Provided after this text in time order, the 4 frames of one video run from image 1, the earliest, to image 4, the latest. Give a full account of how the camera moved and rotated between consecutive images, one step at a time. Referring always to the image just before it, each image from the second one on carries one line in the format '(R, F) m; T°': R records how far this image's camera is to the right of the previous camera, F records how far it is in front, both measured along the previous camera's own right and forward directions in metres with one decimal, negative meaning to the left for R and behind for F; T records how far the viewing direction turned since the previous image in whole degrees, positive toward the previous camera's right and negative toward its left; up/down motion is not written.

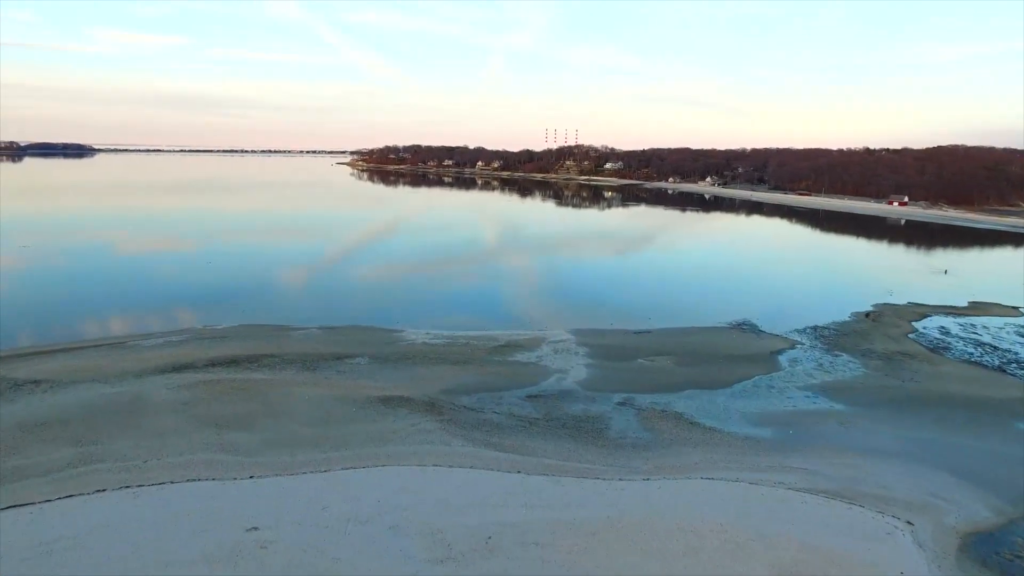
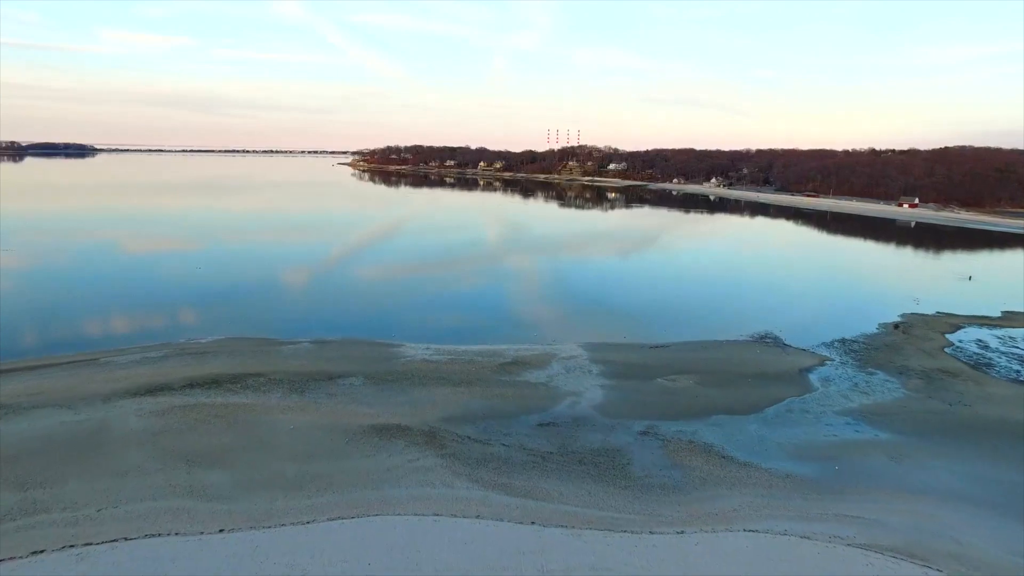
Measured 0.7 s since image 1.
(-0.1, +0.5) m; 0°
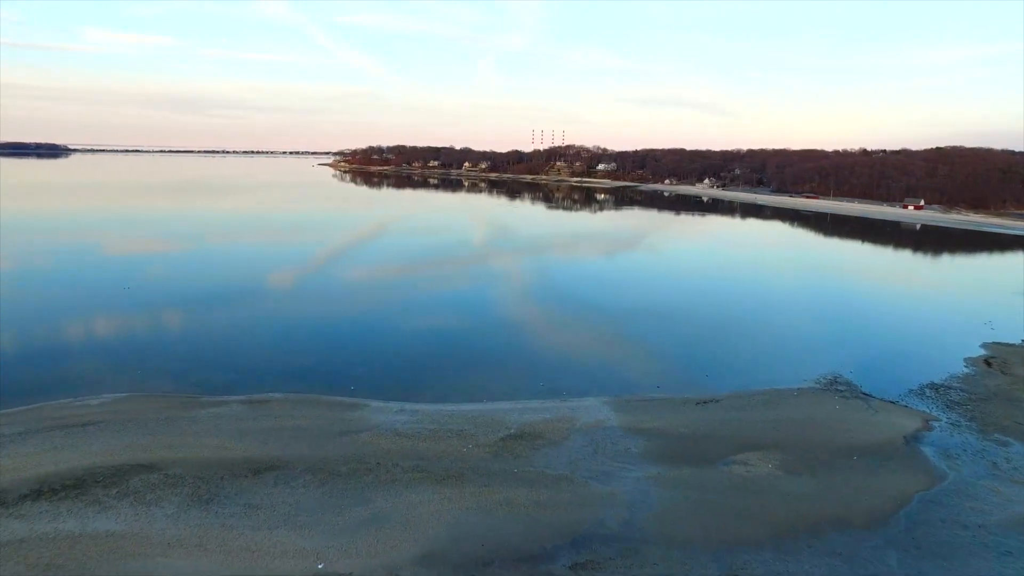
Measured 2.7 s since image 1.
(-0.1, +1.5) m; +1°
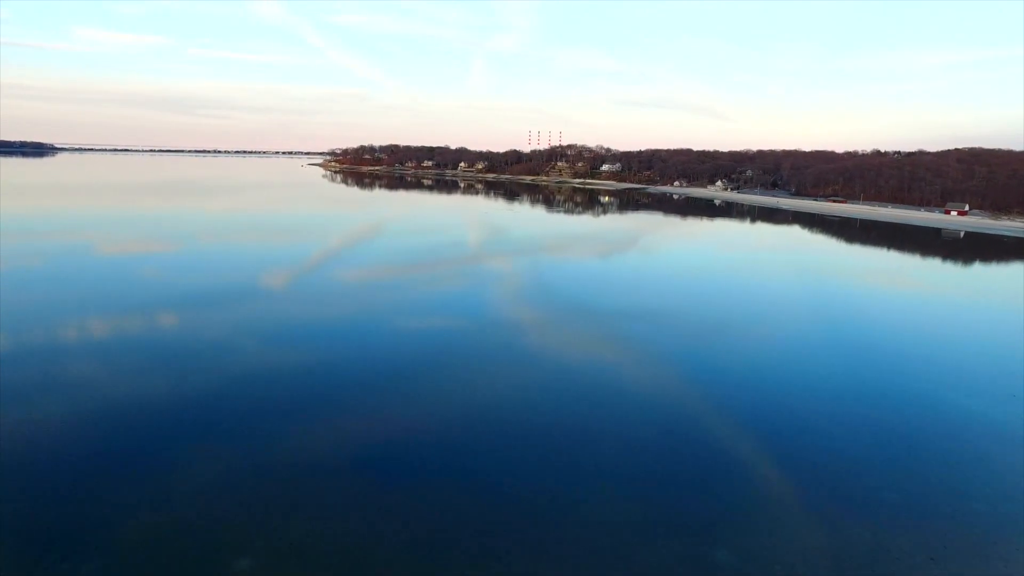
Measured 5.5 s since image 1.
(-0.3, +2.6) m; +1°
